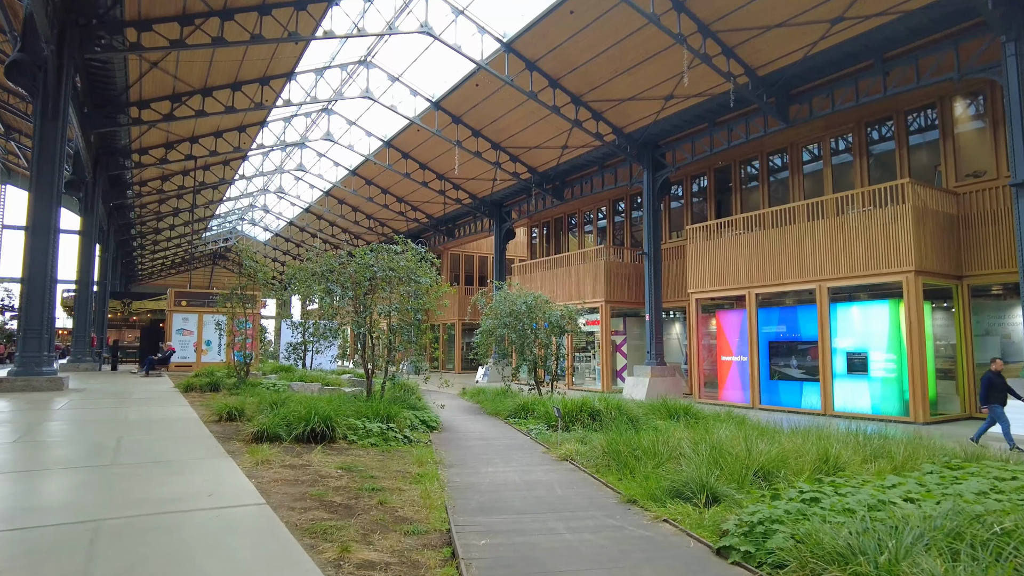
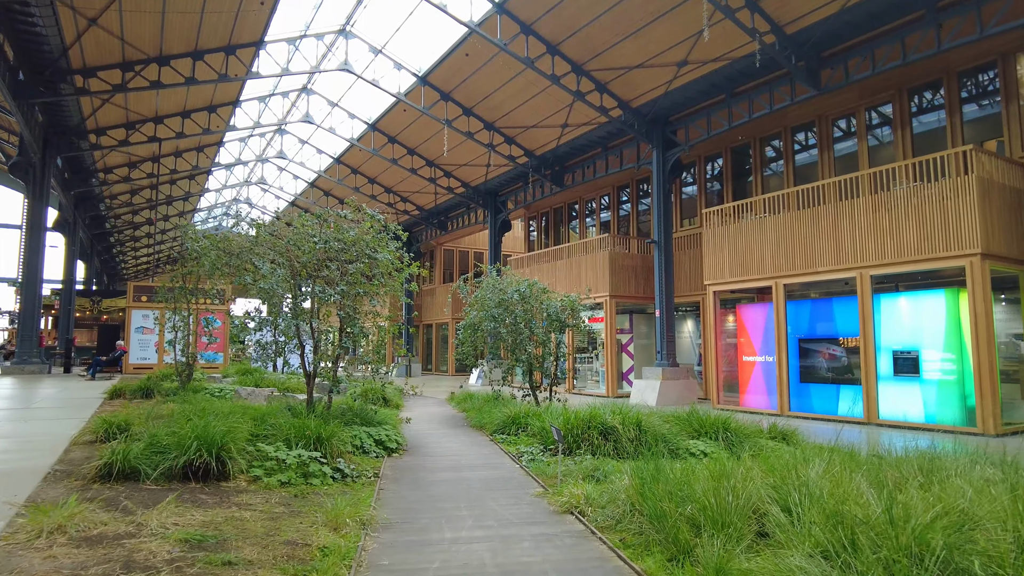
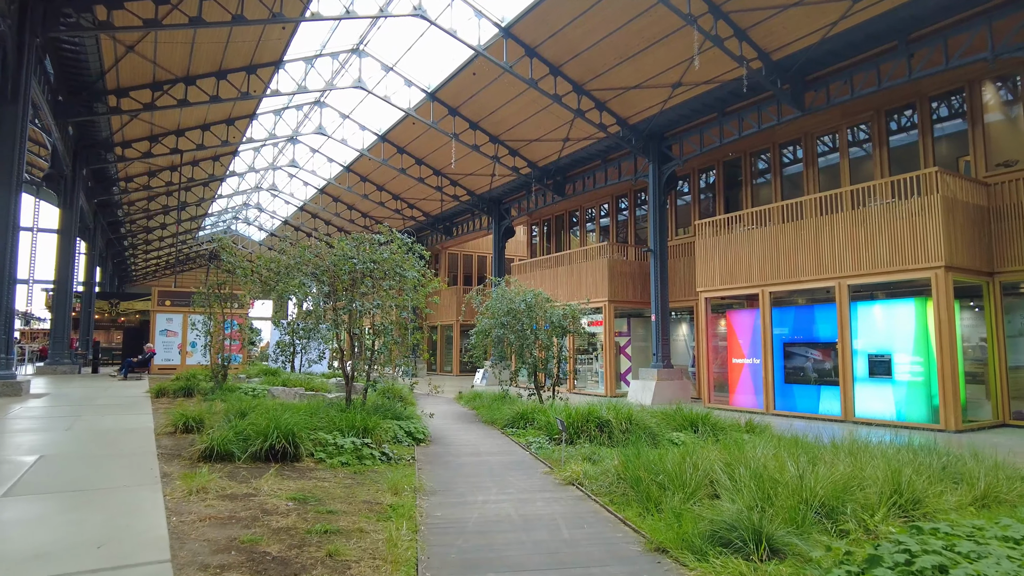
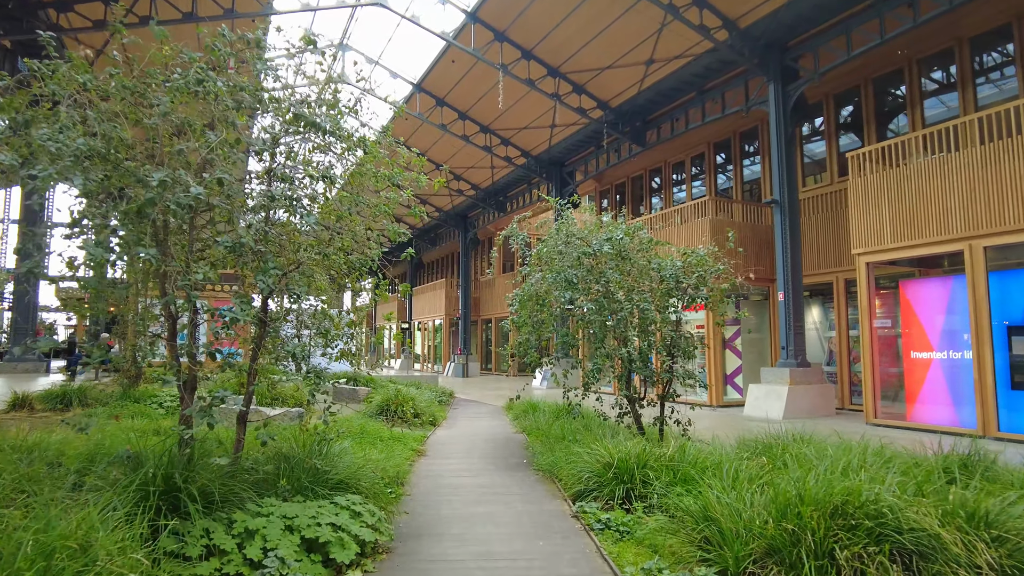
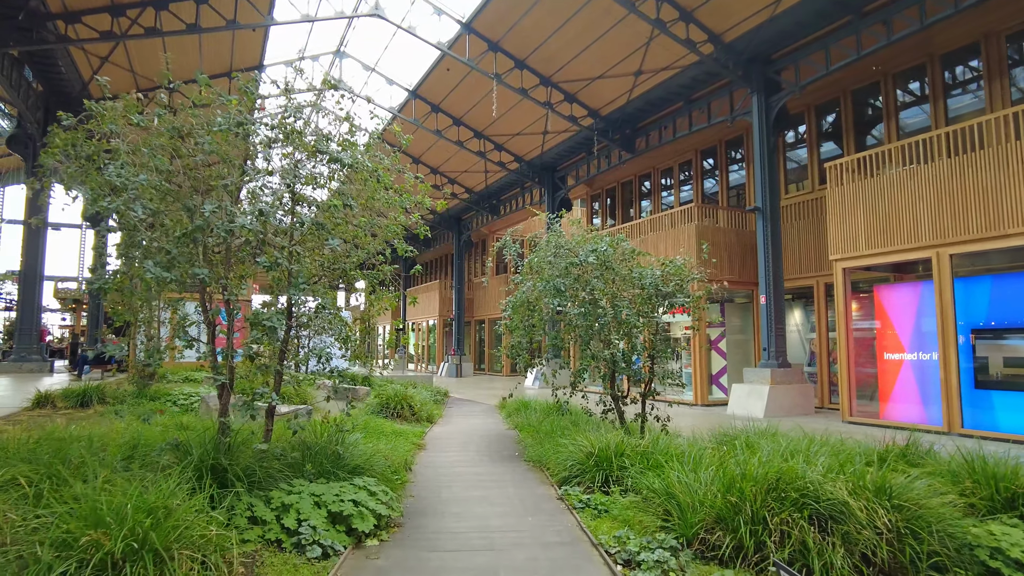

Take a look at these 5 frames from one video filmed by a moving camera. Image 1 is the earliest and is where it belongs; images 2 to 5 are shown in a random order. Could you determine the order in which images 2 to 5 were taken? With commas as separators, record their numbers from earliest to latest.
3, 2, 5, 4
